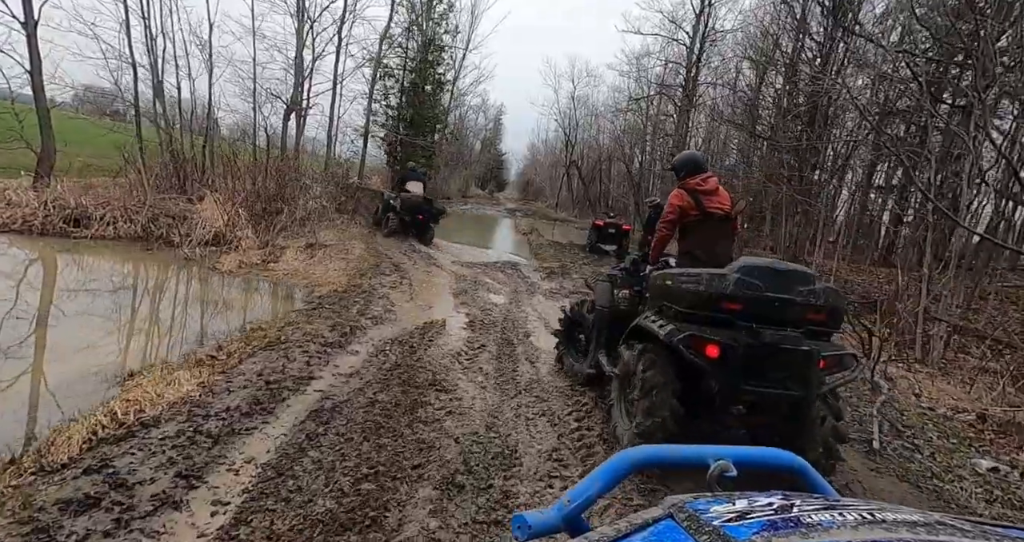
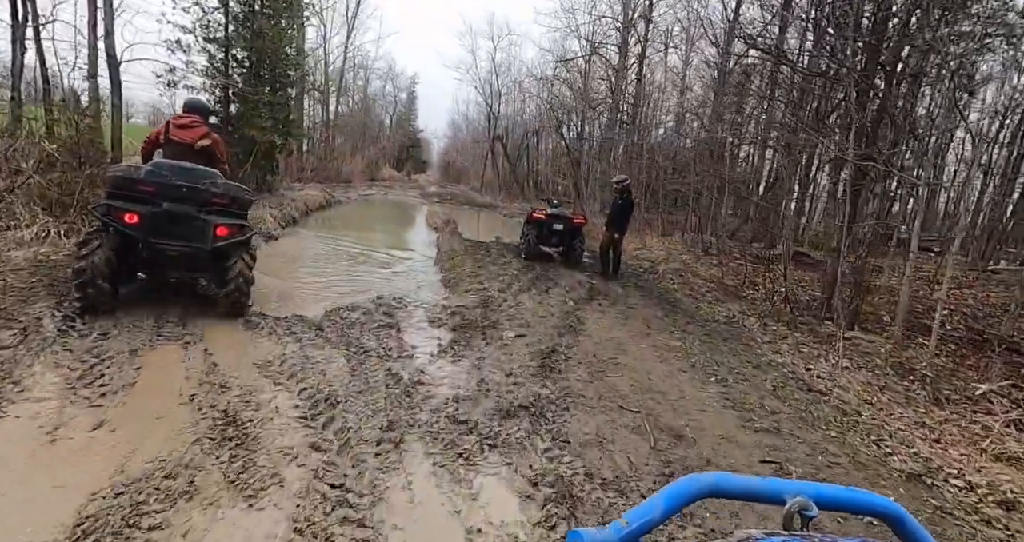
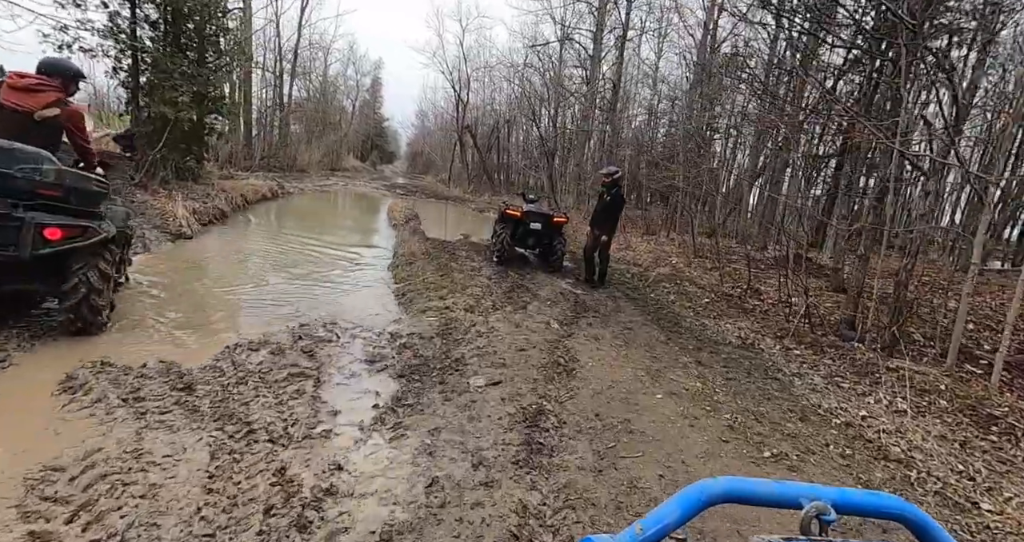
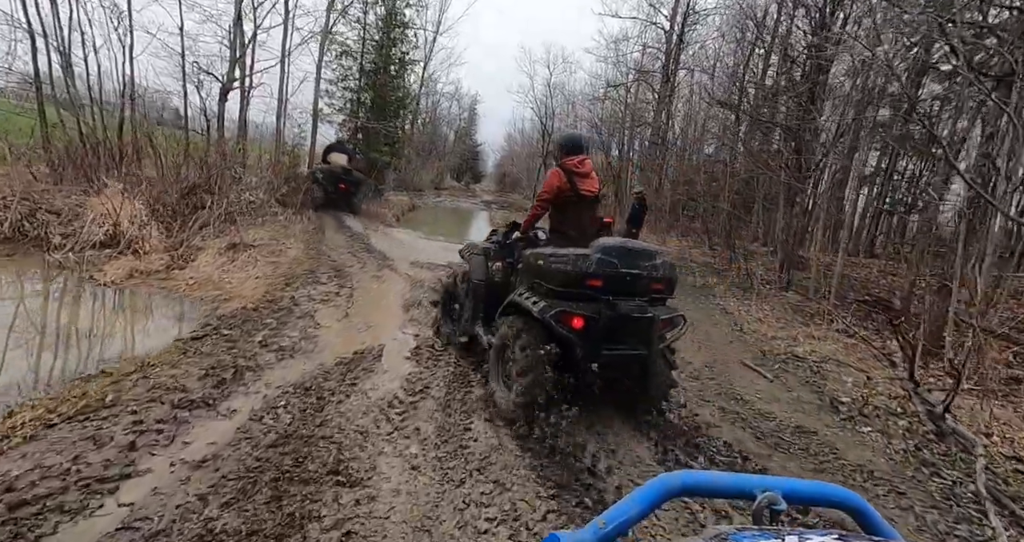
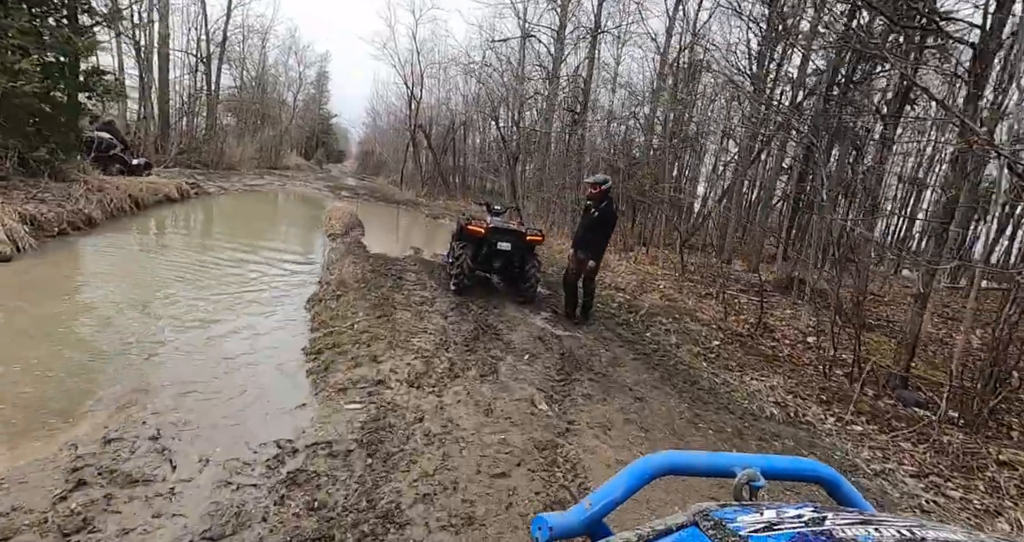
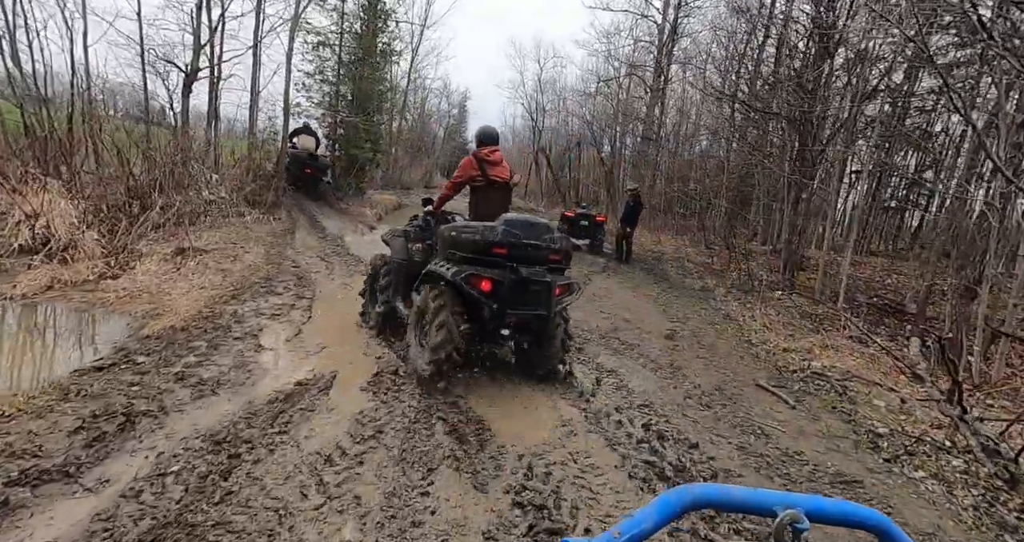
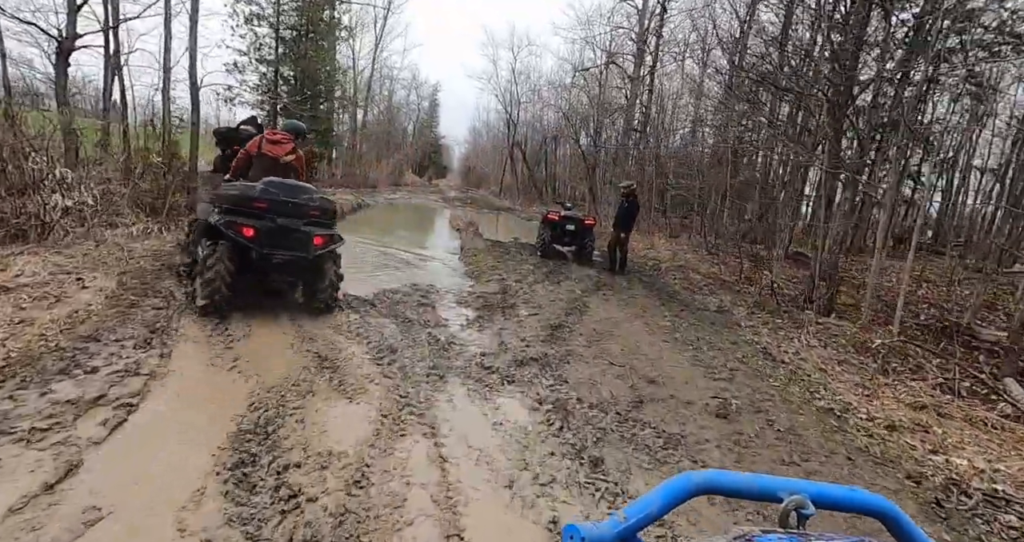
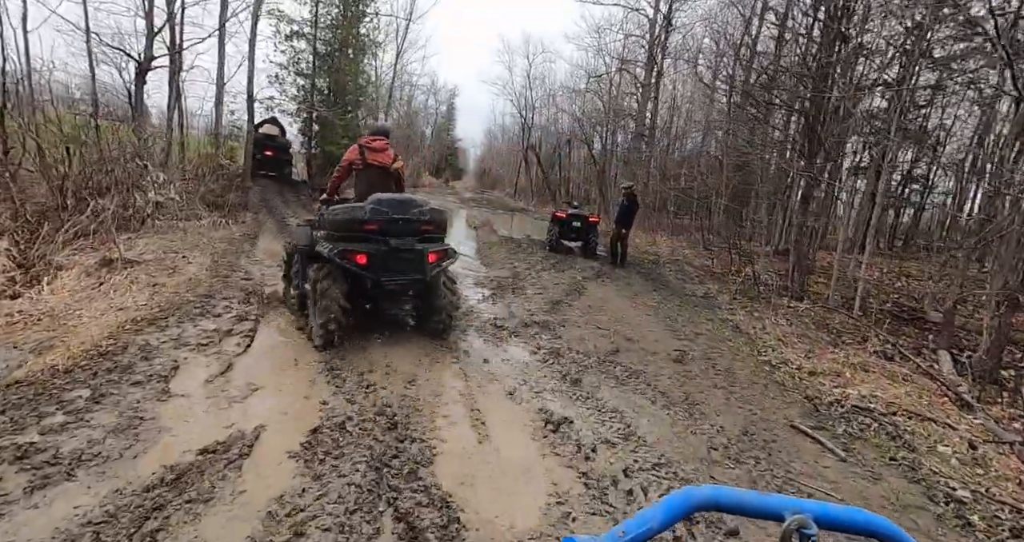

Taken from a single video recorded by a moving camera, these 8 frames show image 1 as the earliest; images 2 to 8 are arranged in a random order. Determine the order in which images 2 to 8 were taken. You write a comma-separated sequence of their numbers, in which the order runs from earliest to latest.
4, 6, 8, 7, 2, 3, 5
